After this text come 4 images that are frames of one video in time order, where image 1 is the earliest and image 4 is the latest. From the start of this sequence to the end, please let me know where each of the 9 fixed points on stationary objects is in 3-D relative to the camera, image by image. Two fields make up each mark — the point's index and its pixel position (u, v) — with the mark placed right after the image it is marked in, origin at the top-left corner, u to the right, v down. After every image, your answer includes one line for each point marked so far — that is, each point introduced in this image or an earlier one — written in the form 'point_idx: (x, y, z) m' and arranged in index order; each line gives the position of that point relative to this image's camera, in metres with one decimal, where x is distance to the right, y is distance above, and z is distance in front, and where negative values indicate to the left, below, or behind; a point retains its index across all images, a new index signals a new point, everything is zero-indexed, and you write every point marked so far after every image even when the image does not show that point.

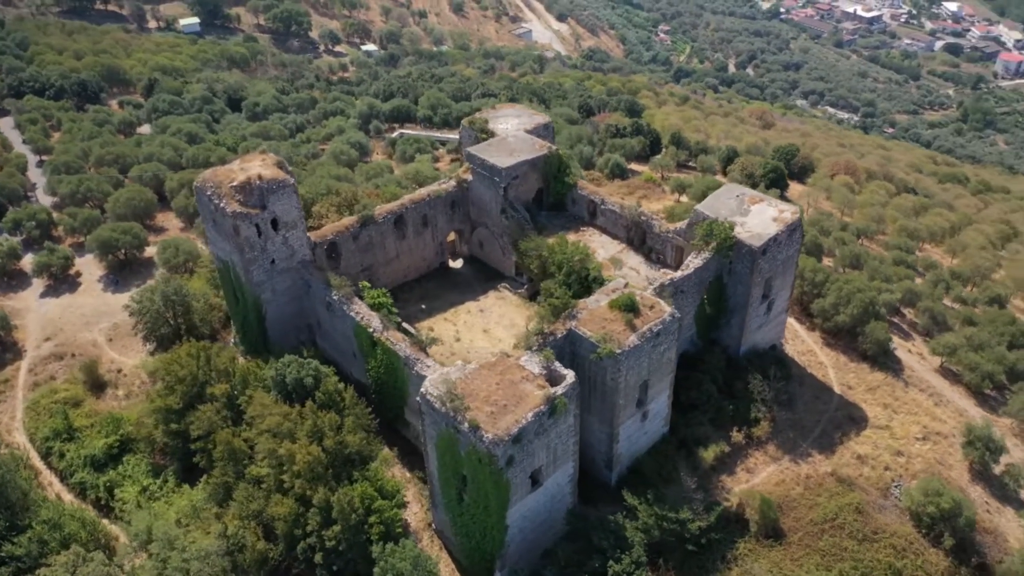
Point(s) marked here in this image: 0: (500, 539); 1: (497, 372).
0: (-0.3, -5.7, +18.9) m
1: (-0.3, -1.9, +18.9) m
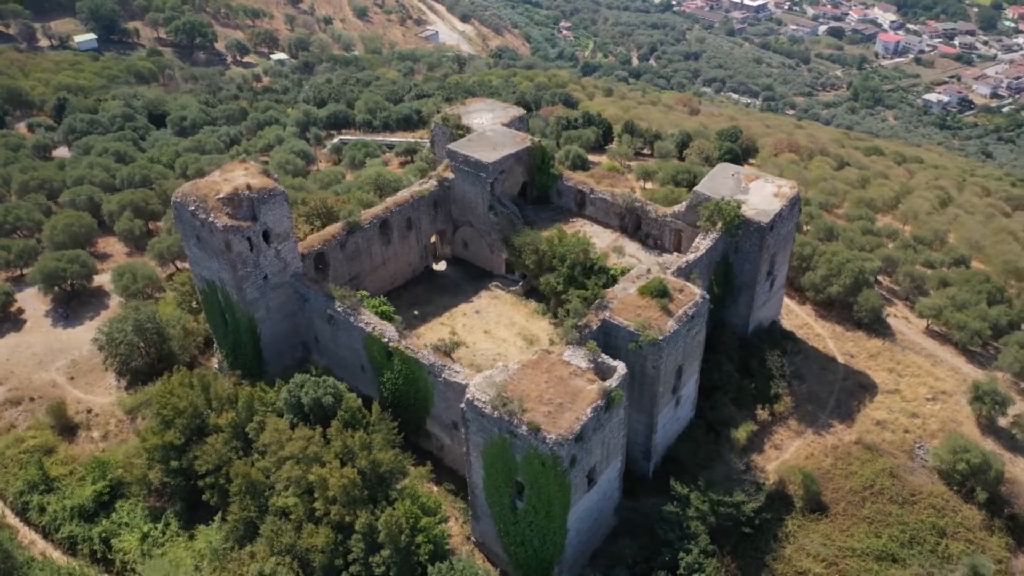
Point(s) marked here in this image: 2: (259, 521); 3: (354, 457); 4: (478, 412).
0: (+1.0, -5.6, +18.0) m
1: (+0.7, -1.8, +18.1) m
2: (-6.0, -5.5, +19.5) m
3: (-3.7, -3.9, +19.3) m
4: (-0.7, -2.6, +17.5) m
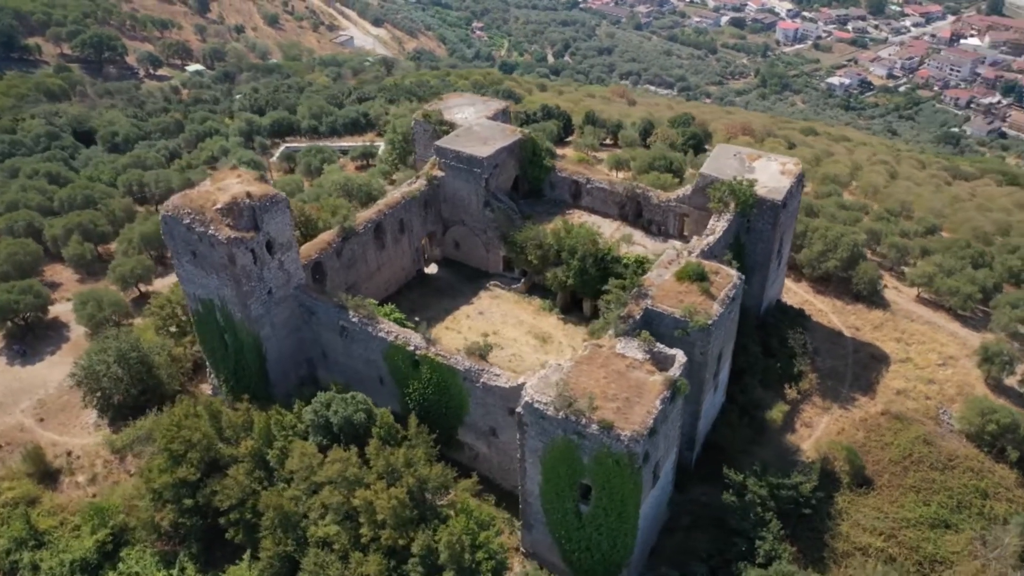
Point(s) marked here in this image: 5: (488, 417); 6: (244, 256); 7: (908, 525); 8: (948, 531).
0: (+2.5, -5.4, +17.2) m
1: (+1.8, -1.6, +17.2) m
2: (-4.7, -5.8, +17.9) m
3: (-2.5, -4.1, +17.9) m
4: (+0.5, -2.5, +16.5) m
5: (-0.6, -3.0, +19.5) m
6: (-6.4, +0.8, +19.7) m
7: (+9.4, -5.6, +19.6) m
8: (+10.3, -5.7, +19.5) m
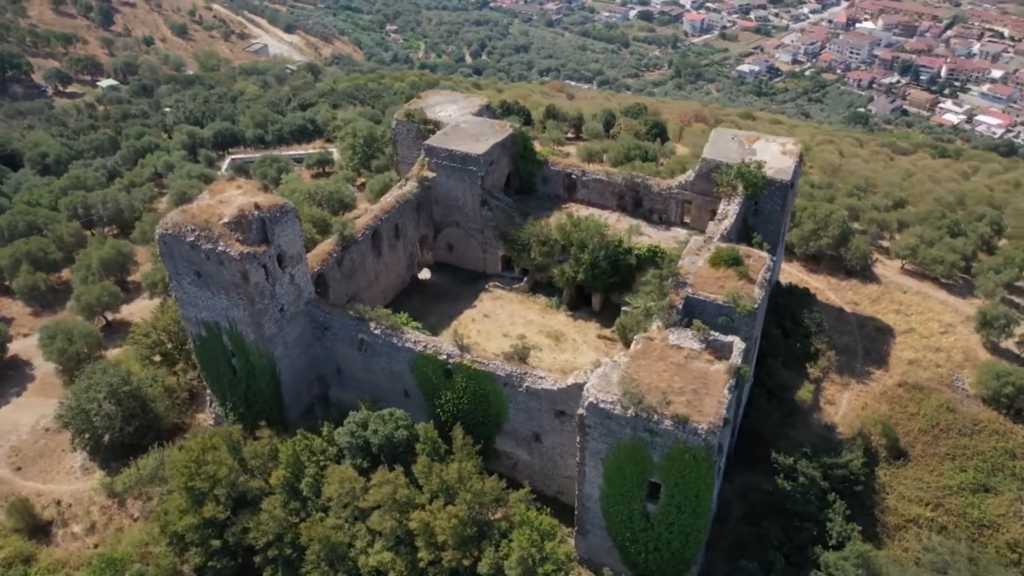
0: (+3.8, -5.1, +16.7) m
1: (+2.9, -1.4, +16.6) m
2: (-3.3, -6.1, +16.7) m
3: (-1.2, -4.2, +16.9) m
4: (+1.8, -2.4, +15.8) m
5: (+0.4, -3.0, +18.6) m
6: (-5.6, +0.4, +18.2) m
7: (+10.5, -4.9, +19.8) m
8: (+11.4, -5.0, +19.8) m
